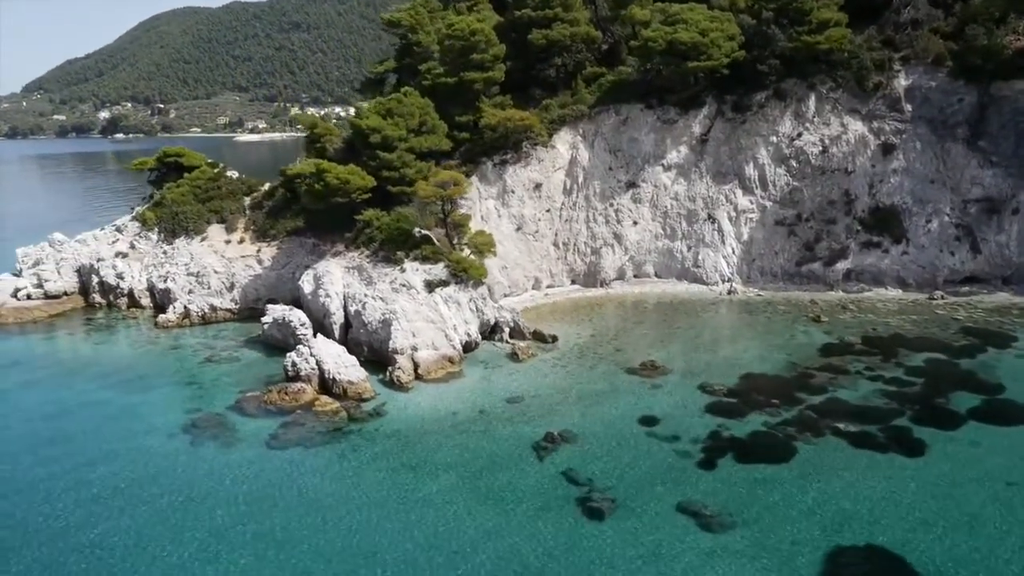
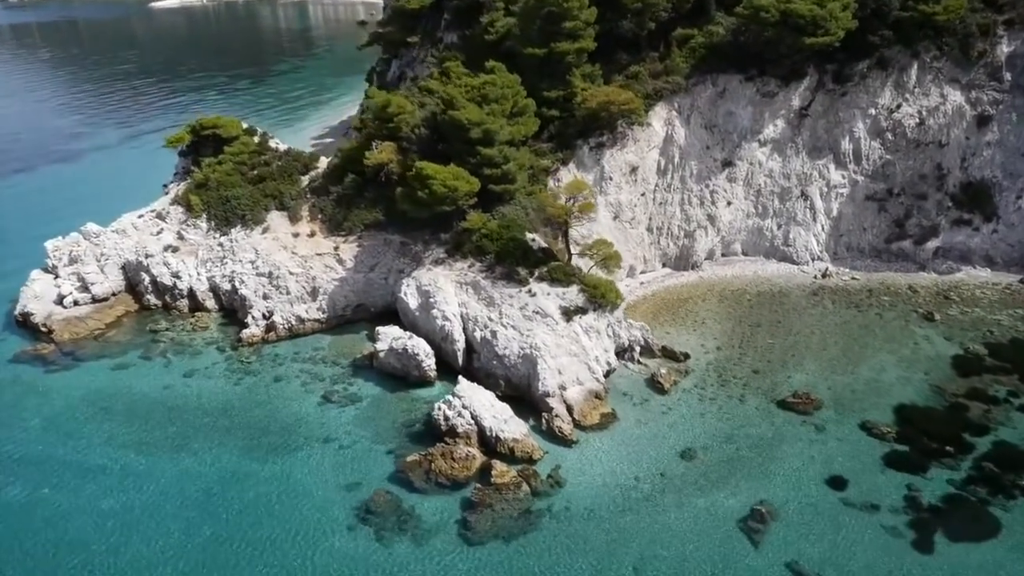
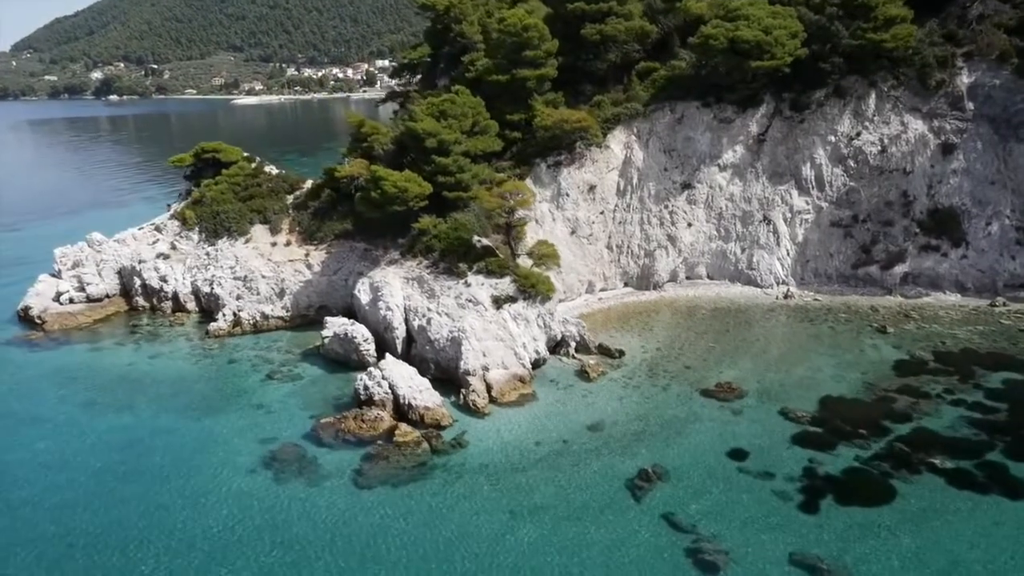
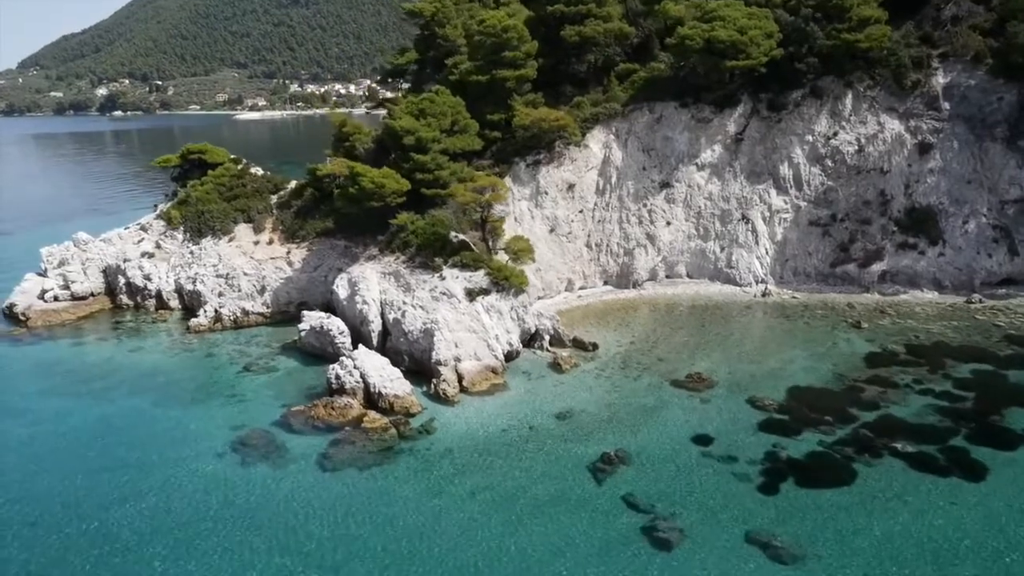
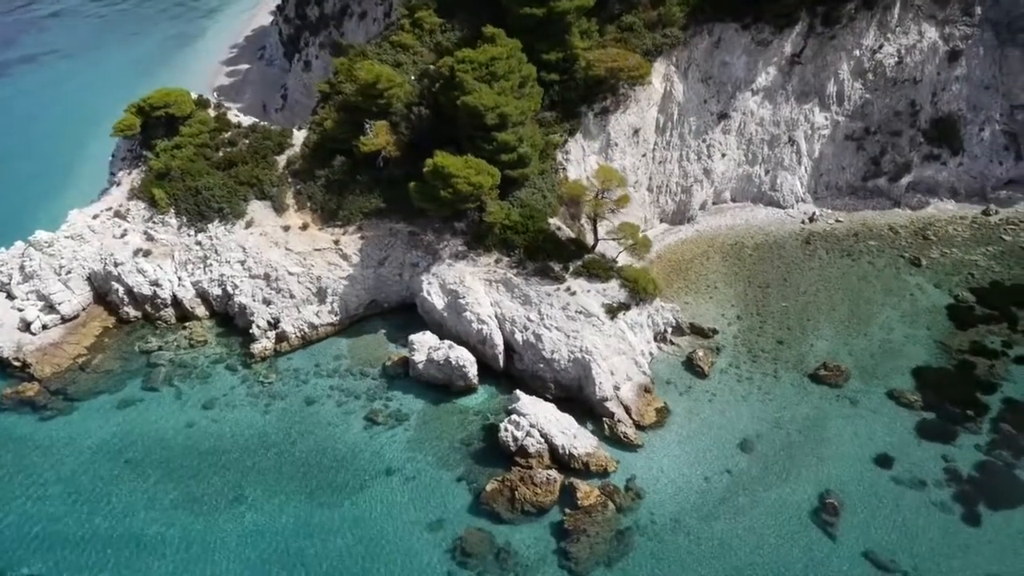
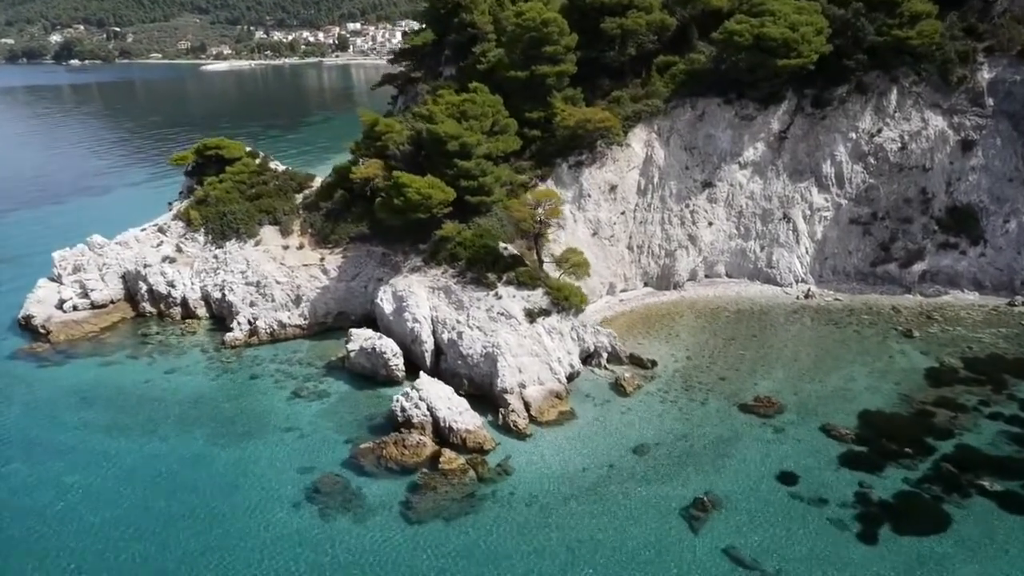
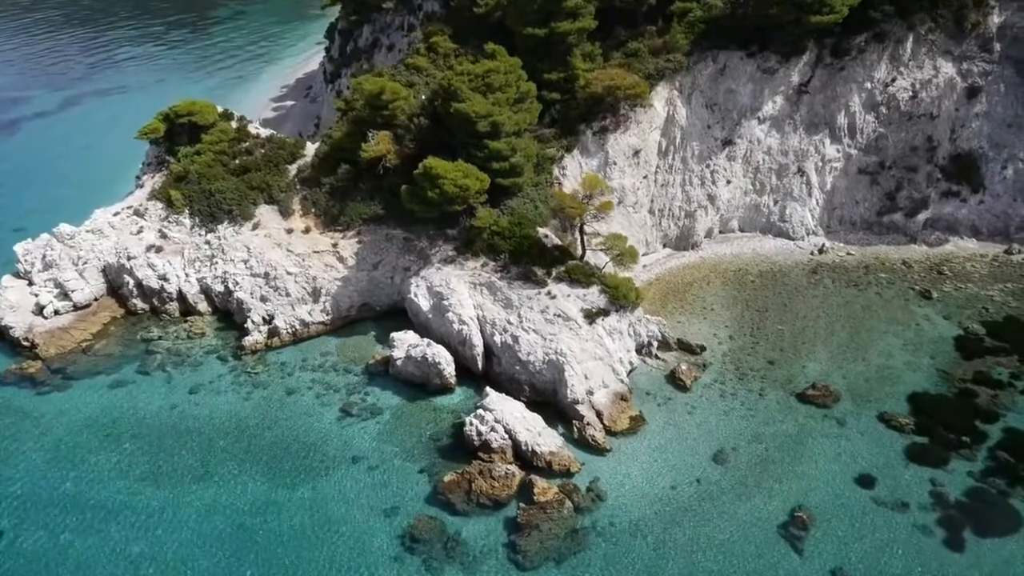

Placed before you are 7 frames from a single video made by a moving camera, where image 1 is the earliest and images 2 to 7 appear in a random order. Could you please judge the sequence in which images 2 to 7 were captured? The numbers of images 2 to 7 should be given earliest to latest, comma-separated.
4, 3, 6, 2, 7, 5
